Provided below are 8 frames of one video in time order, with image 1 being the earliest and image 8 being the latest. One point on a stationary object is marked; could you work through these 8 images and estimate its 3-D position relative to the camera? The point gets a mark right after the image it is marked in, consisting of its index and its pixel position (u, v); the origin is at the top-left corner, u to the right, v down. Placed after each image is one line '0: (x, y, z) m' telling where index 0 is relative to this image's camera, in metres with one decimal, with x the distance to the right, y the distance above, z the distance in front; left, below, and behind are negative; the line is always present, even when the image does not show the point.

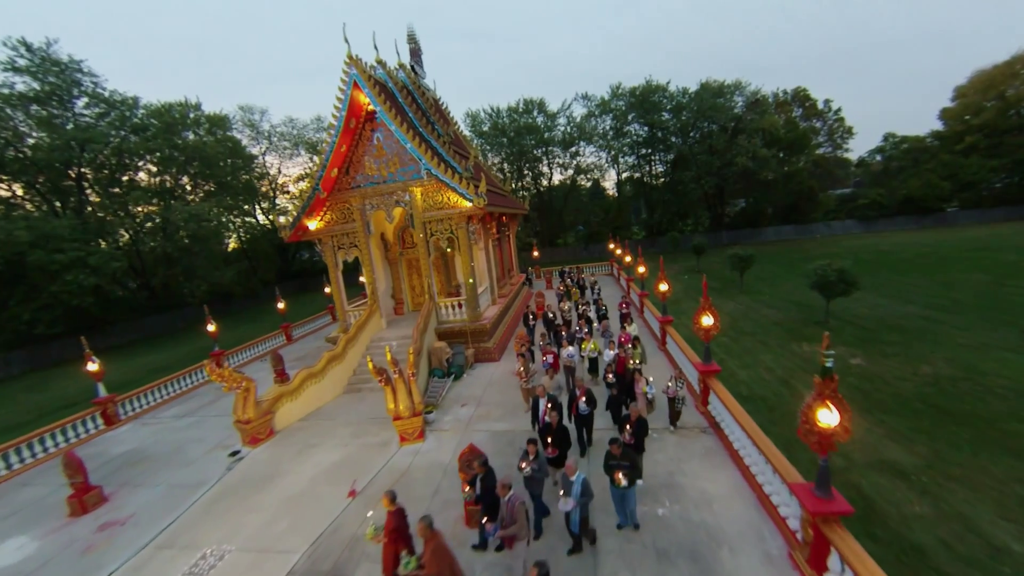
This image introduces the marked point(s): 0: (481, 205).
0: (-1.2, +3.1, +14.0) m
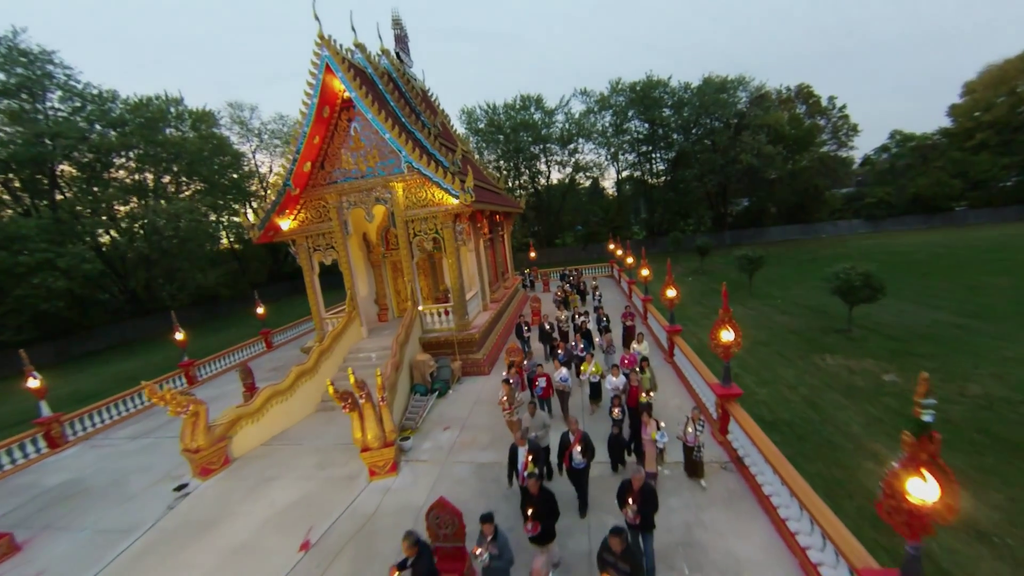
0: (-1.5, +2.9, +12.6) m
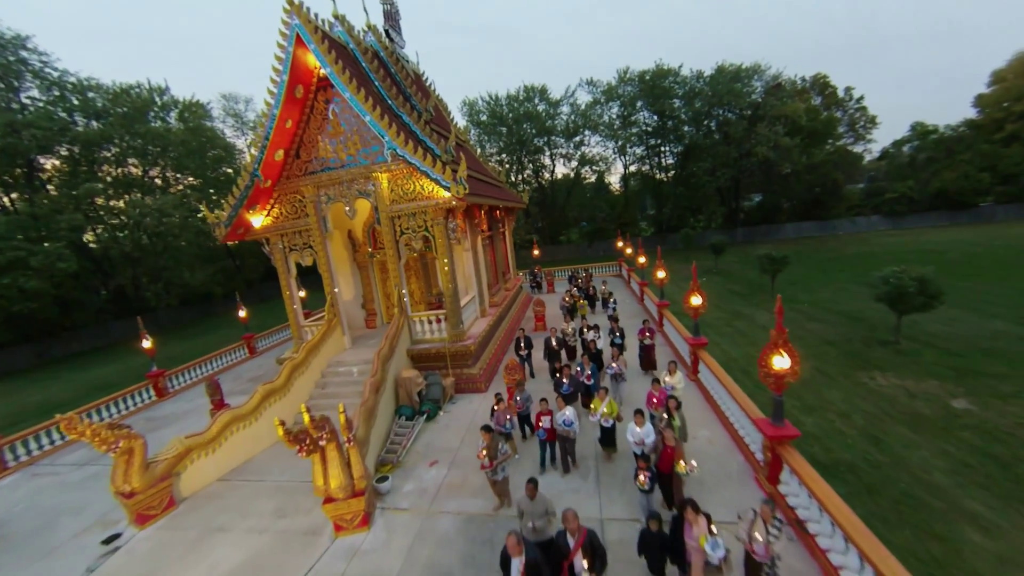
0: (-1.5, +2.7, +11.0) m
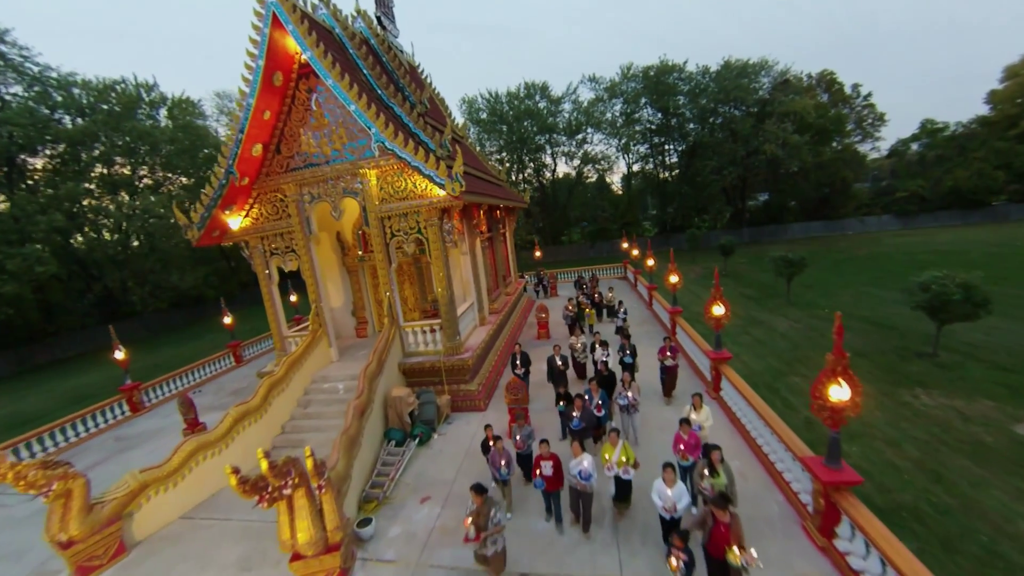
0: (-1.5, +2.5, +9.9) m
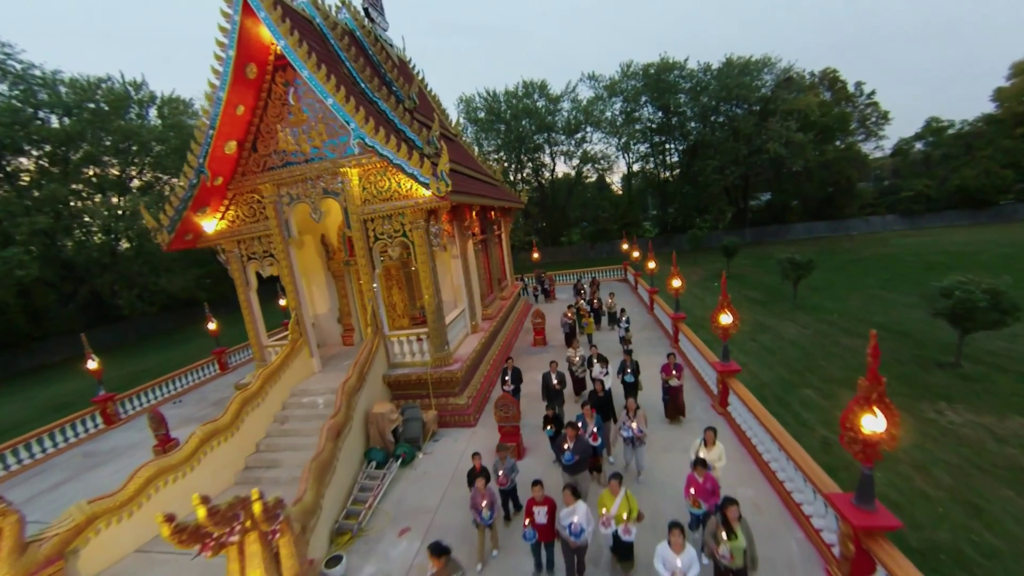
0: (-1.7, +2.3, +9.2) m
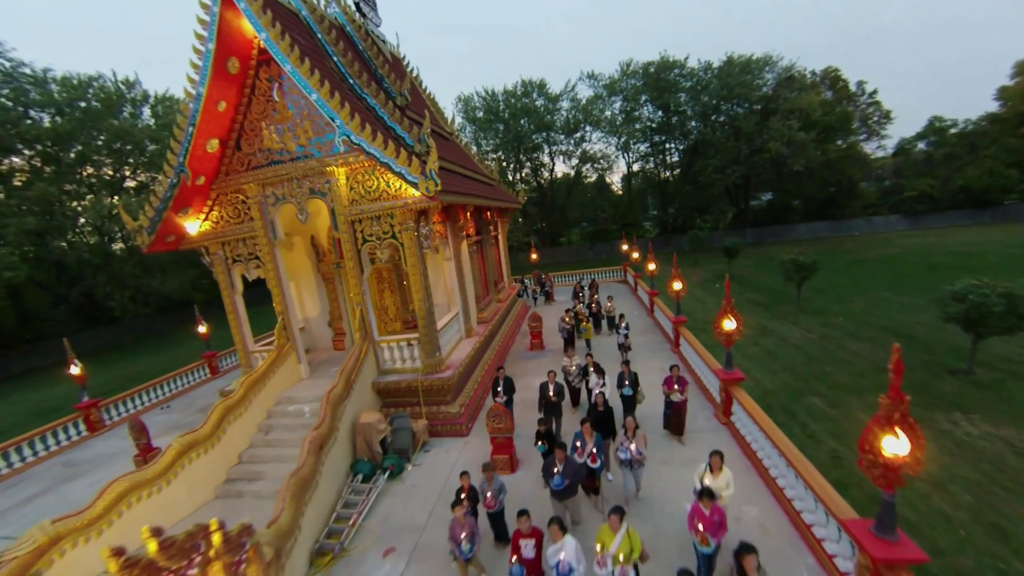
0: (-1.8, +2.2, +8.8) m
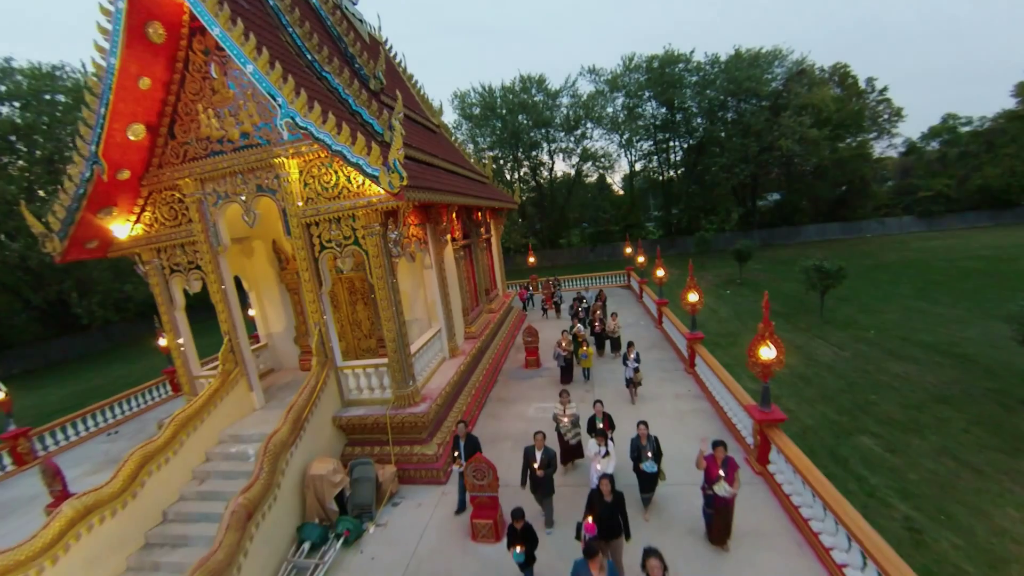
0: (-2.1, +1.9, +7.1) m
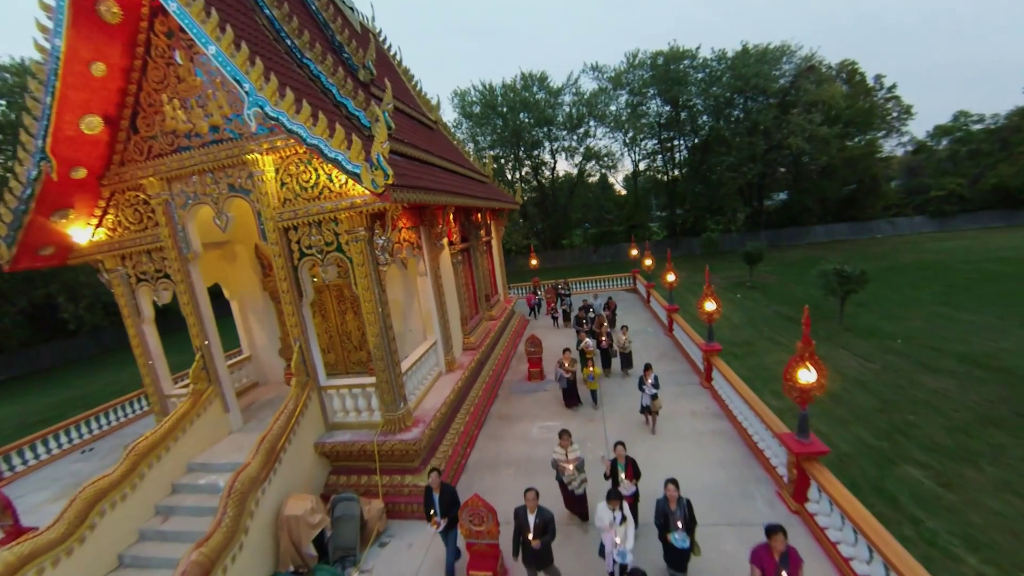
0: (-2.0, +1.7, +6.3) m
